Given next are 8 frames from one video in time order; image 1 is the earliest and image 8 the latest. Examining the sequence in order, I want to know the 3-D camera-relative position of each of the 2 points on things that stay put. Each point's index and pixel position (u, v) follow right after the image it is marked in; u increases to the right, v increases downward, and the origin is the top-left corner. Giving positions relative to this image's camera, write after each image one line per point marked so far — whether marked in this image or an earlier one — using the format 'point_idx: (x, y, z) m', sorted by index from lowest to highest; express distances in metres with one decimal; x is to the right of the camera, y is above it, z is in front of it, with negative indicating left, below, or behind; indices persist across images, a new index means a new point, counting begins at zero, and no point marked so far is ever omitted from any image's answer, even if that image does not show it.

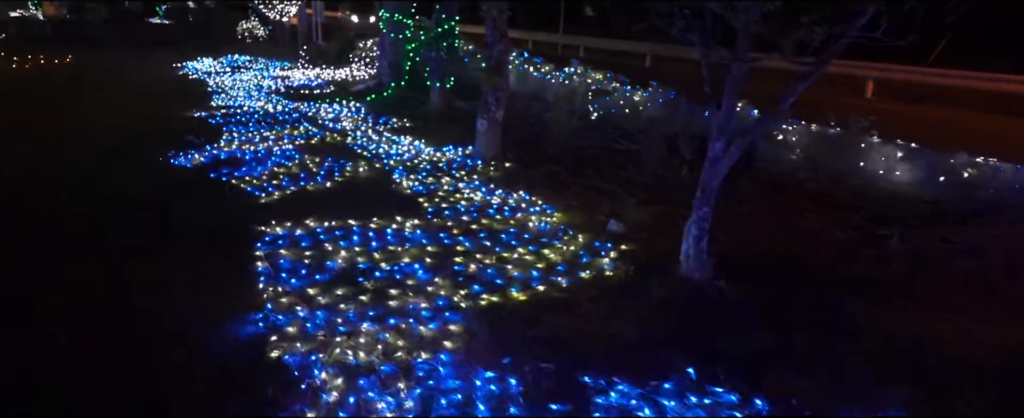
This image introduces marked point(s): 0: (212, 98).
0: (-6.4, +2.4, +14.5) m
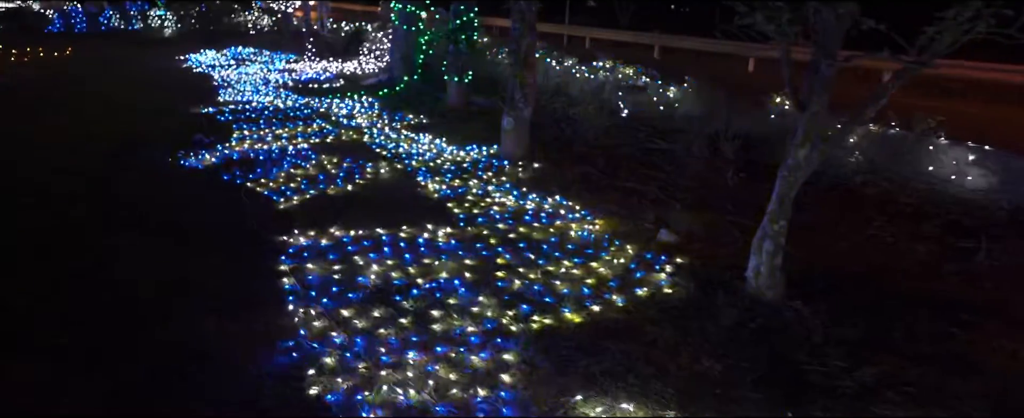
0: (-6.0, +2.4, +14.0) m
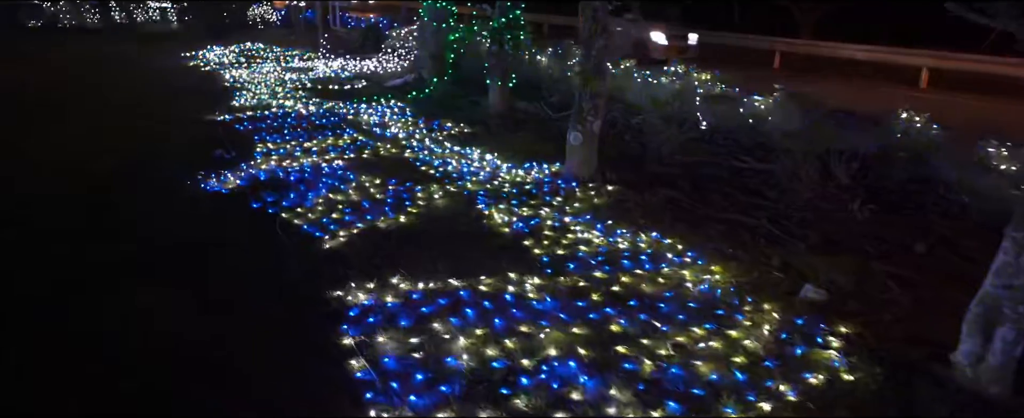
0: (-5.2, +2.1, +12.8) m
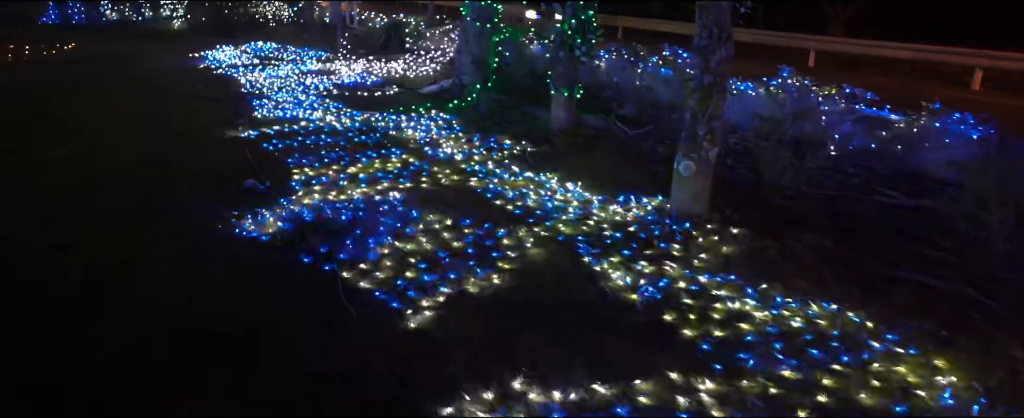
0: (-4.3, +1.7, +11.4) m
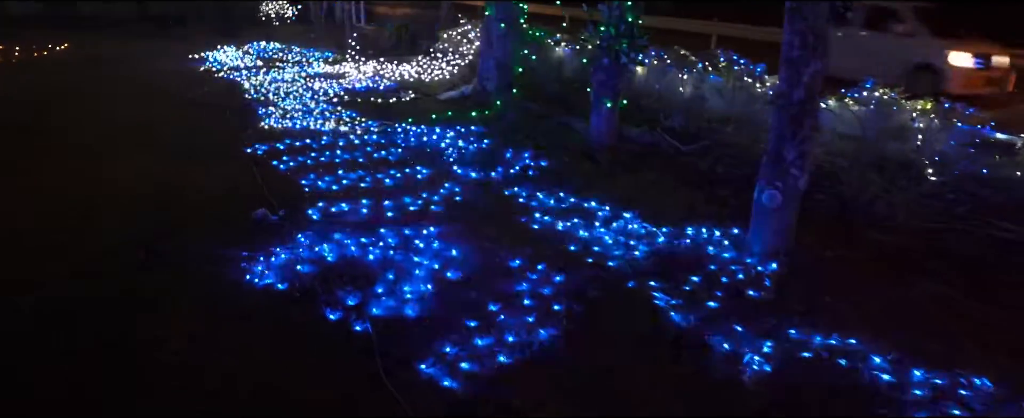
0: (-3.9, +1.5, +10.5) m
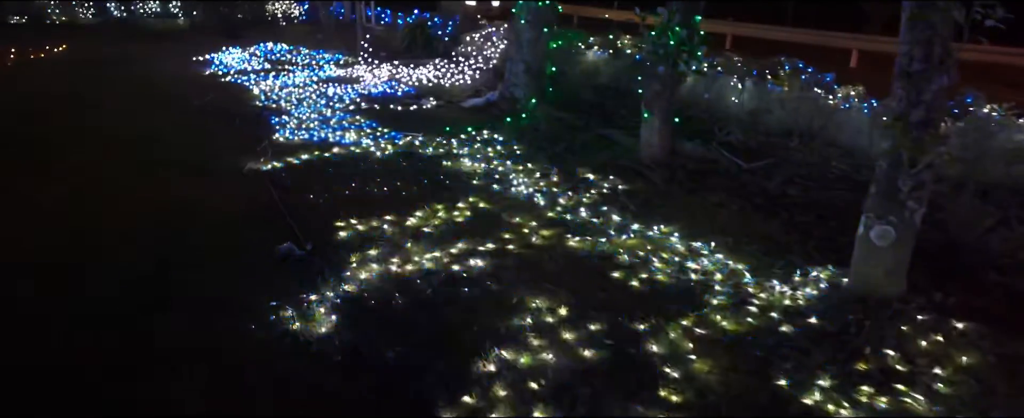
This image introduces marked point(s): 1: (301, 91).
0: (-3.4, +1.2, +9.7) m
1: (-3.9, +2.2, +12.5) m
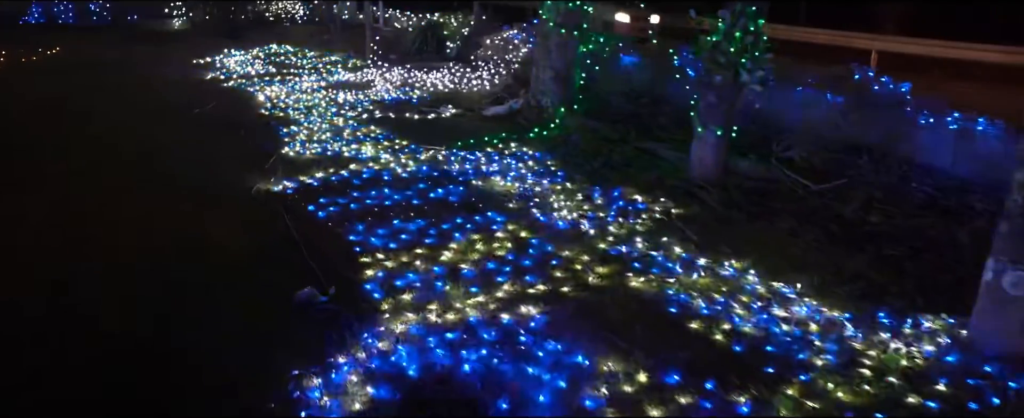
0: (-3.0, +0.9, +8.9) m
1: (-3.5, +1.9, +11.7) m
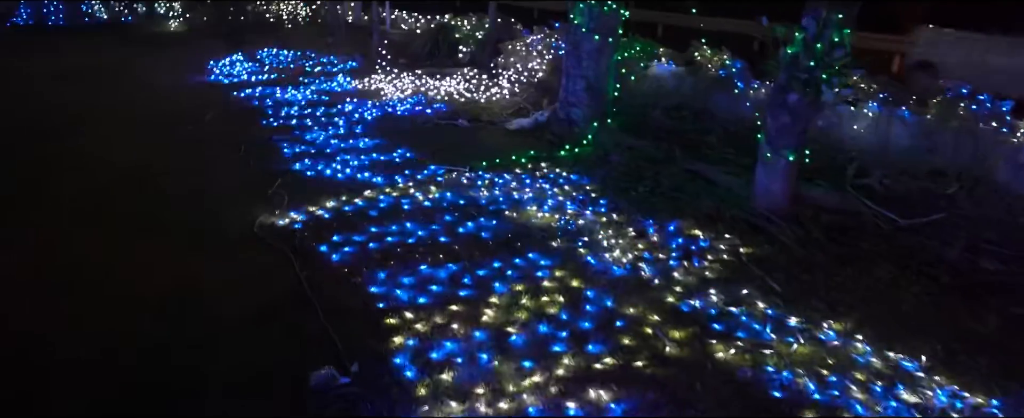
0: (-2.6, +0.6, +8.0) m
1: (-3.1, +1.6, +10.8) m
